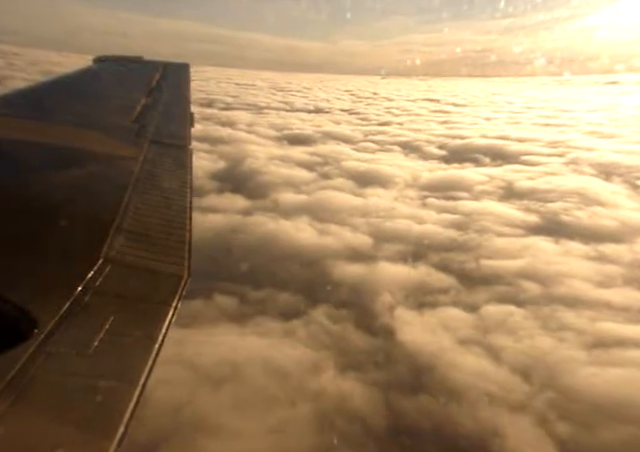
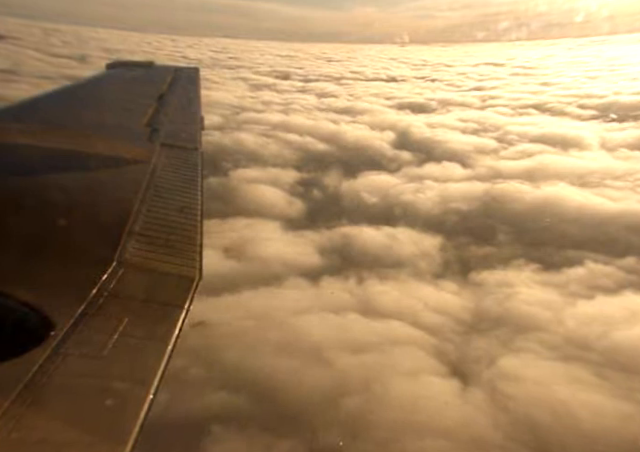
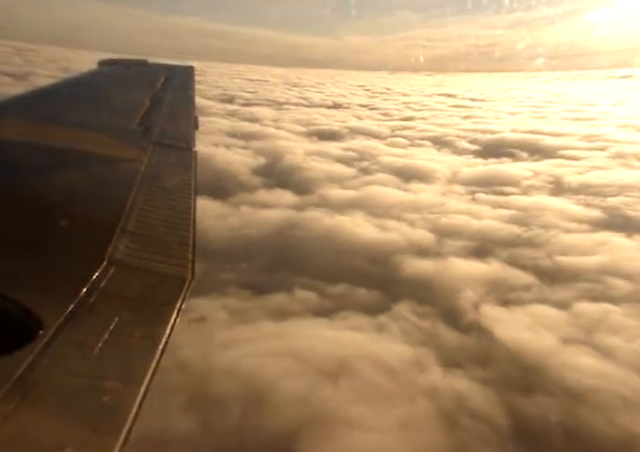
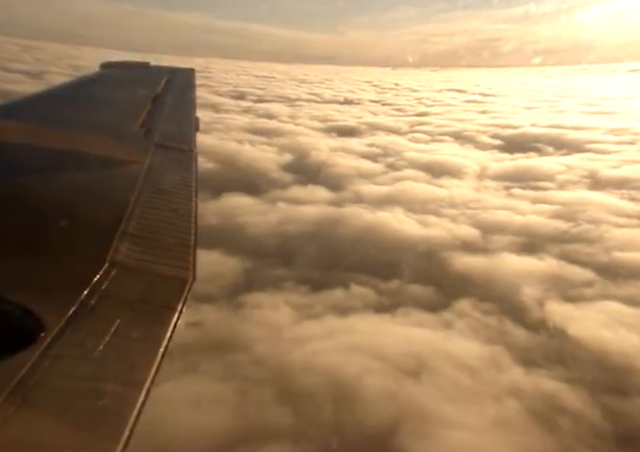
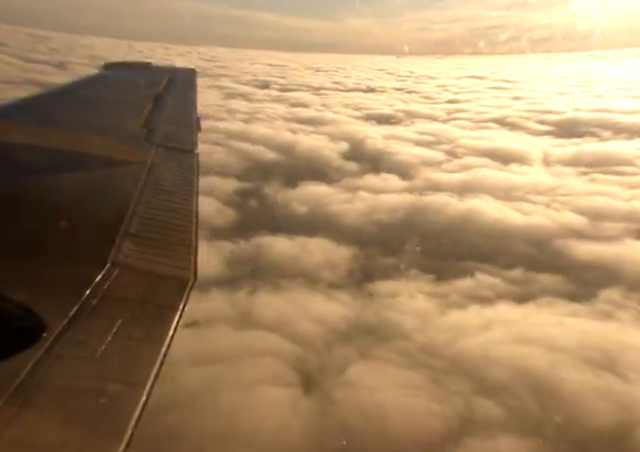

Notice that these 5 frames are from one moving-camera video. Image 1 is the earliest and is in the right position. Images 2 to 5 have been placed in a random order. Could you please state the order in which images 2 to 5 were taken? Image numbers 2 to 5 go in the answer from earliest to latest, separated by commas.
3, 4, 5, 2
